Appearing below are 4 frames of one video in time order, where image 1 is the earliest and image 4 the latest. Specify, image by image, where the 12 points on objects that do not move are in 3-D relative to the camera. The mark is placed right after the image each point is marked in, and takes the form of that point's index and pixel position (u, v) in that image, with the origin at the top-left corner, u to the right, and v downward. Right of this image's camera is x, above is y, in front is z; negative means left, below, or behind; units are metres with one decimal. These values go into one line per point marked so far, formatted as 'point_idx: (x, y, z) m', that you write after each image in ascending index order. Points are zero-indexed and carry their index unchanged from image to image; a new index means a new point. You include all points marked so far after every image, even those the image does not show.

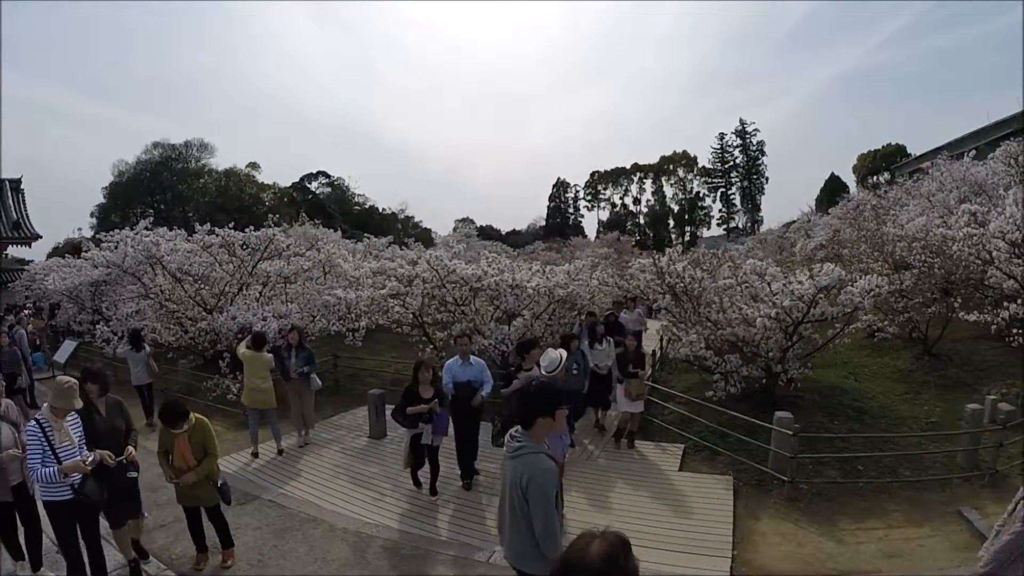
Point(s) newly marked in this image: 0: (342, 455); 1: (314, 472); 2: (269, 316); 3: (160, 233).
0: (-2.0, -2.0, +6.7) m
1: (-2.2, -2.0, +6.3) m
2: (-4.1, -0.5, +9.8) m
3: (-7.0, +1.1, +11.0) m
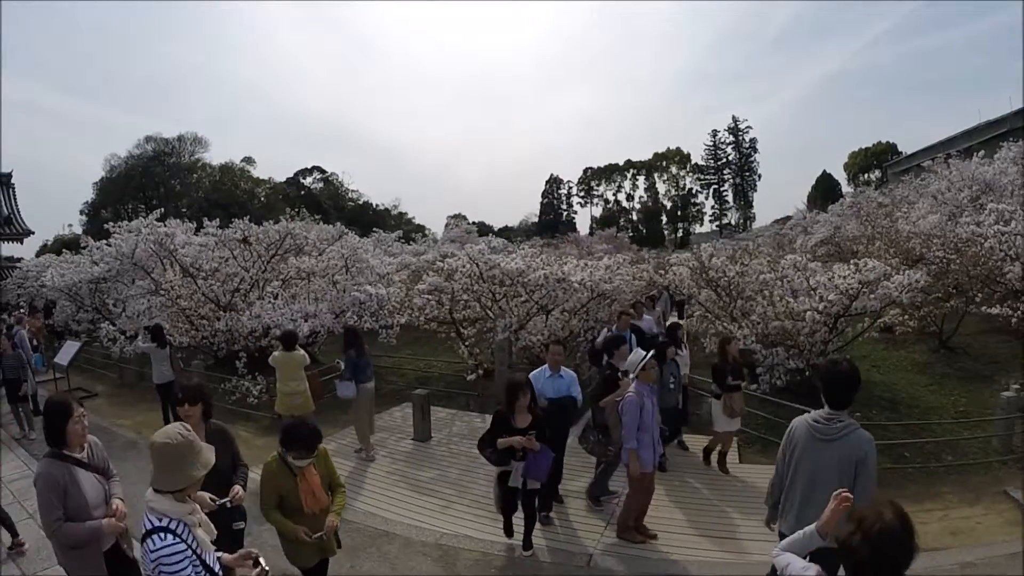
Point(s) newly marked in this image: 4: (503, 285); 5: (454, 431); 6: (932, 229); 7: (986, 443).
0: (-1.3, -1.9, +6.2) m
1: (-1.5, -2.0, +5.8) m
2: (-3.5, -0.4, +9.2) m
3: (-6.4, +1.2, +10.3) m
4: (0.0, 0.0, +9.0) m
5: (-0.8, -1.9, +7.5) m
6: (+12.3, +1.7, +16.5) m
7: (+7.9, -2.6, +8.9) m
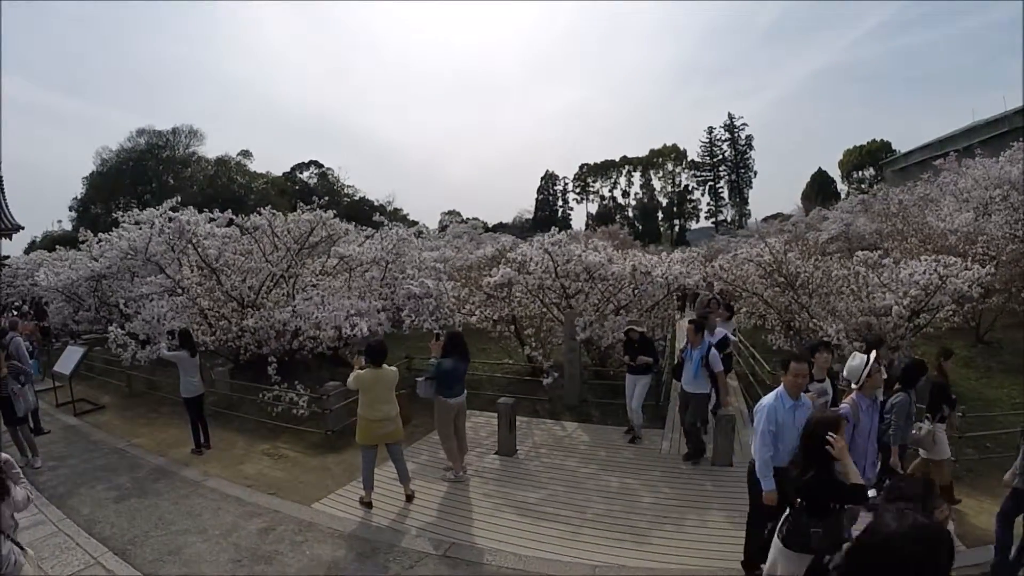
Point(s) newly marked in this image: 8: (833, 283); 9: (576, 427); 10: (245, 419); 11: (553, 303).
0: (-0.3, -1.9, +5.1) m
1: (-0.4, -1.9, +4.8) m
2: (-2.5, -0.4, +8.2) m
3: (-5.4, +1.2, +9.2) m
4: (+1.0, +0.1, +8.0) m
5: (+0.3, -1.9, +6.5) m
6: (+13.1, +1.8, +15.7) m
7: (+8.9, -2.5, +8.1) m
8: (+6.4, +0.1, +11.0) m
9: (+0.9, -1.8, +7.1) m
10: (-3.5, -1.7, +7.2) m
11: (+0.6, -0.2, +8.2) m
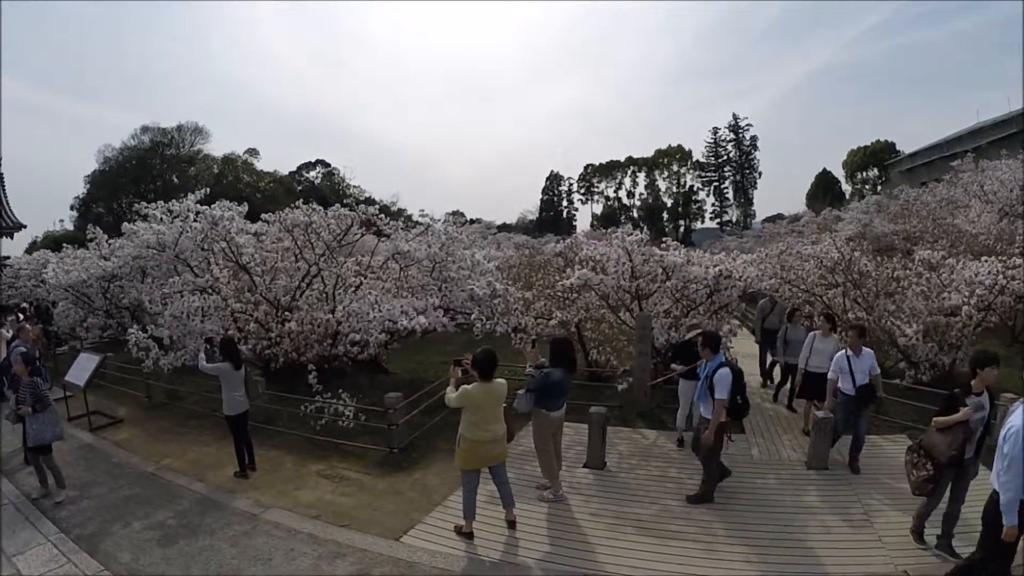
0: (+0.6, -1.9, +4.4) m
1: (+0.5, -1.9, +4.0) m
2: (-1.6, -0.4, +7.4) m
3: (-4.5, +1.2, +8.5) m
4: (+1.9, +0.1, +7.3) m
5: (+1.2, -1.9, +5.7) m
6: (+14.0, +1.8, +15.0) m
7: (+9.7, -2.5, +7.3) m
8: (+7.3, +0.1, +10.3) m
9: (+1.7, -1.8, +6.4) m
10: (-2.7, -1.7, +6.5) m
11: (+1.5, -0.3, +7.5) m
